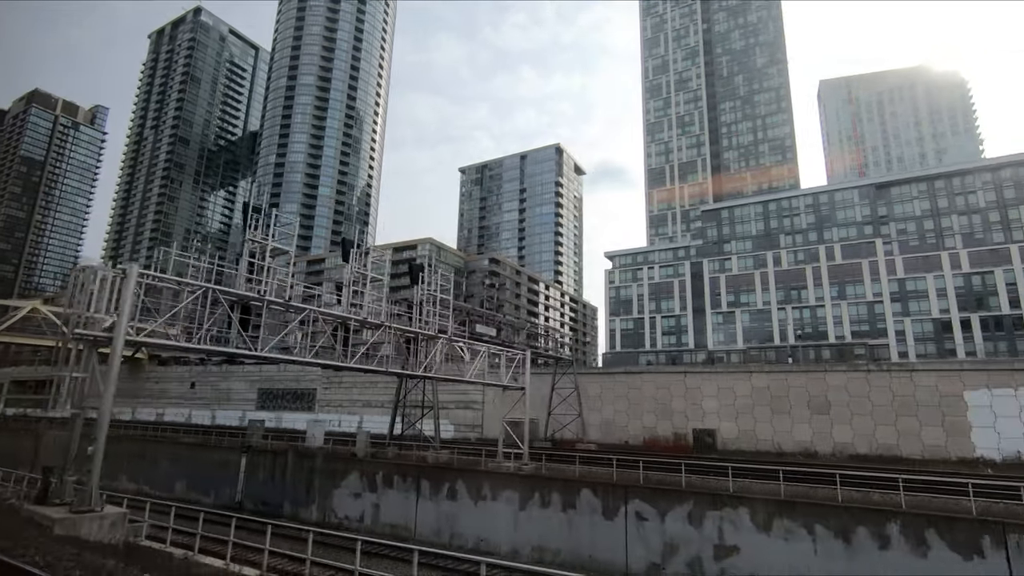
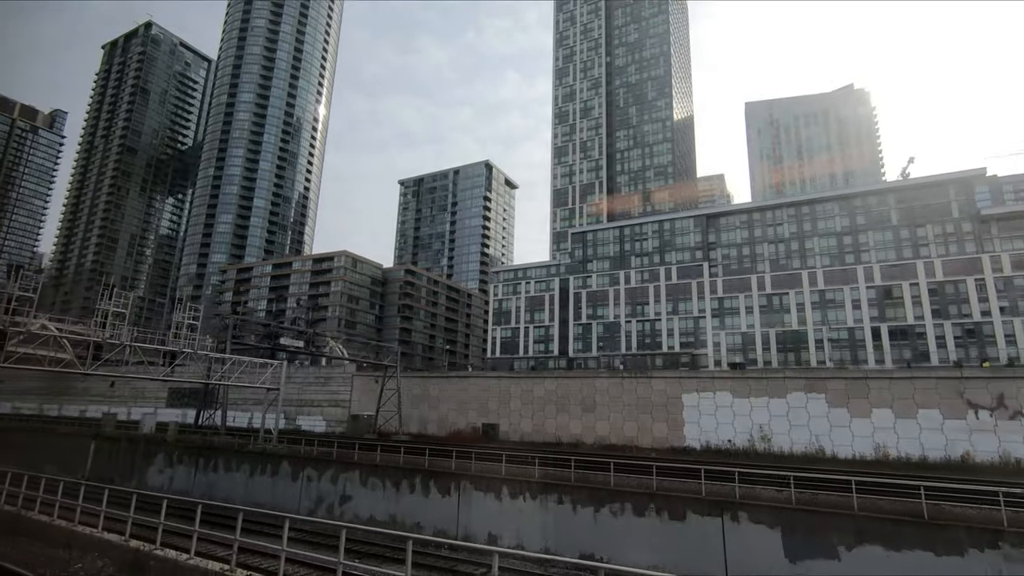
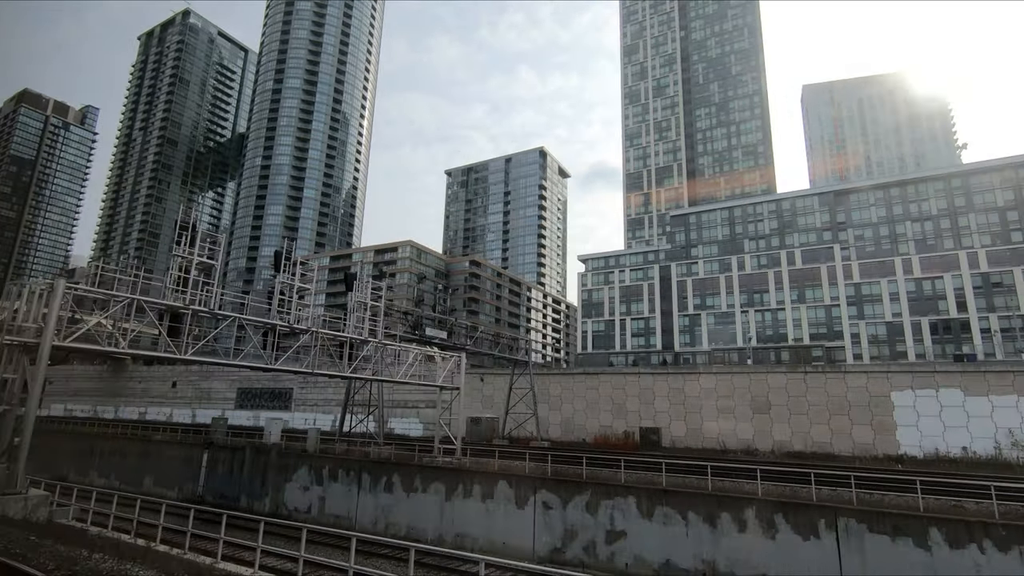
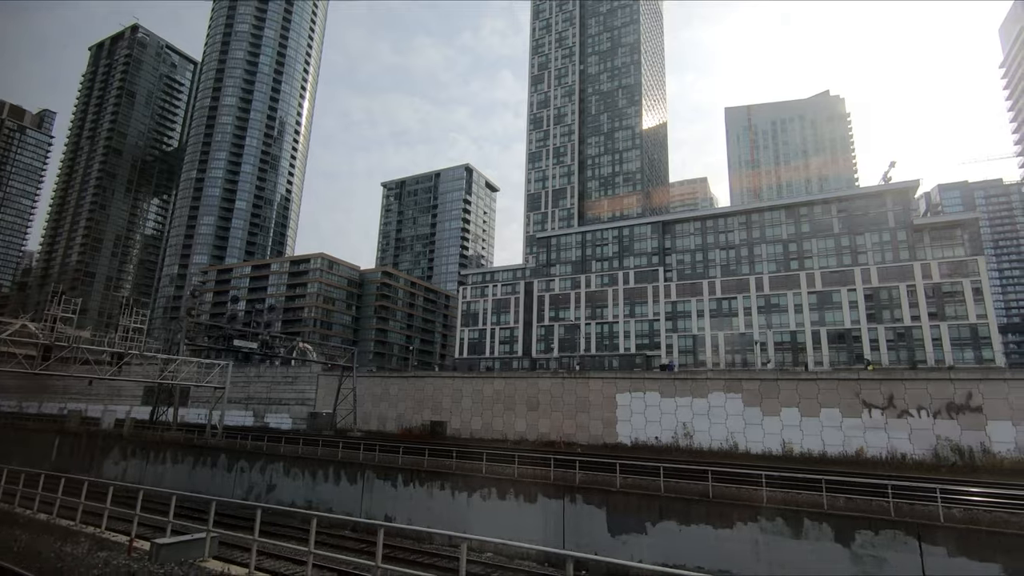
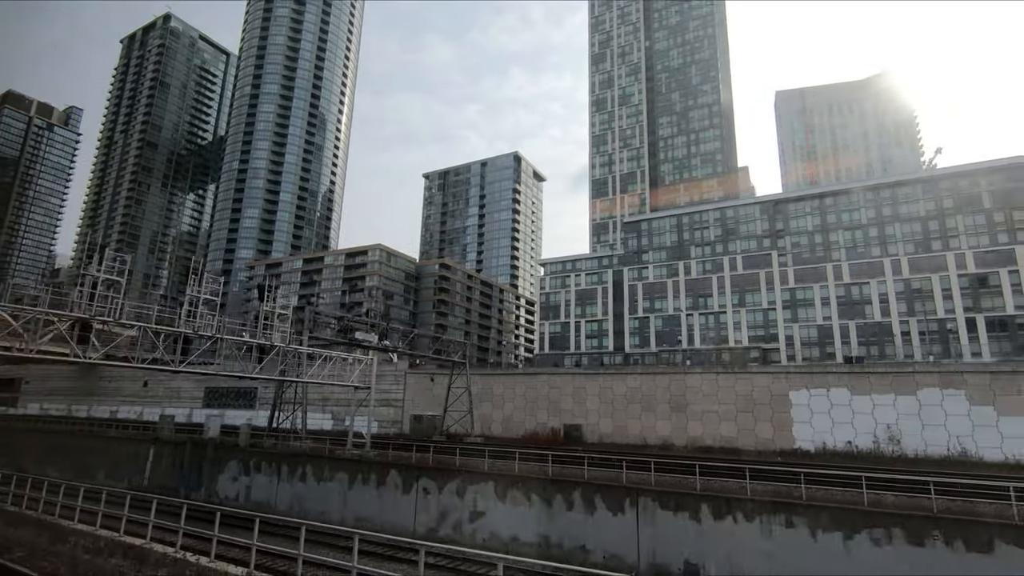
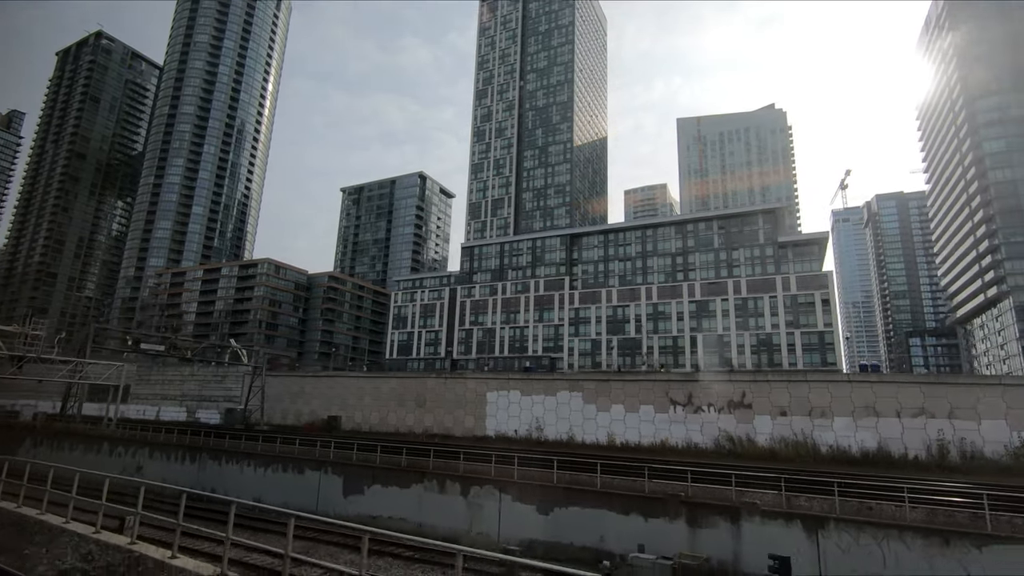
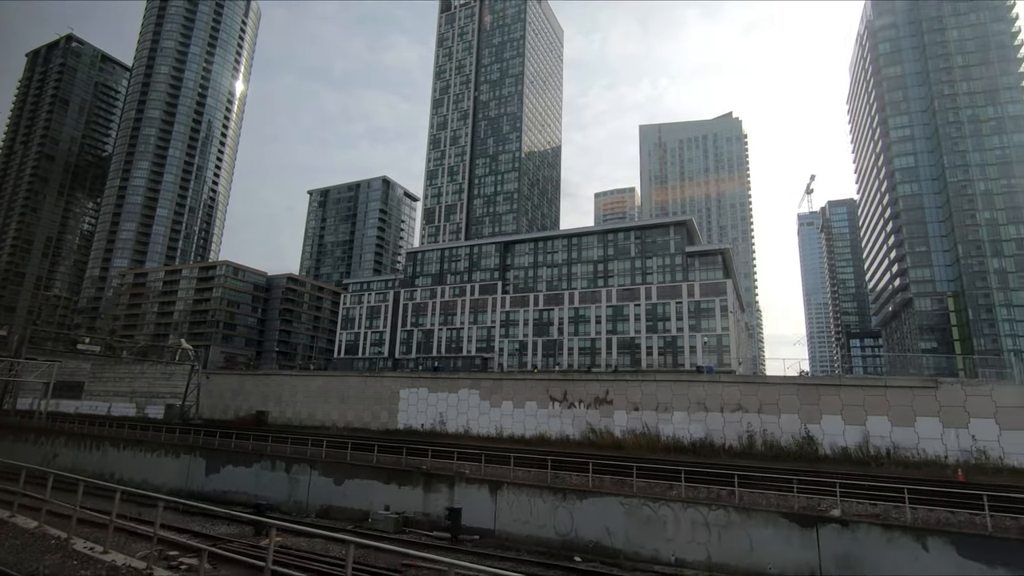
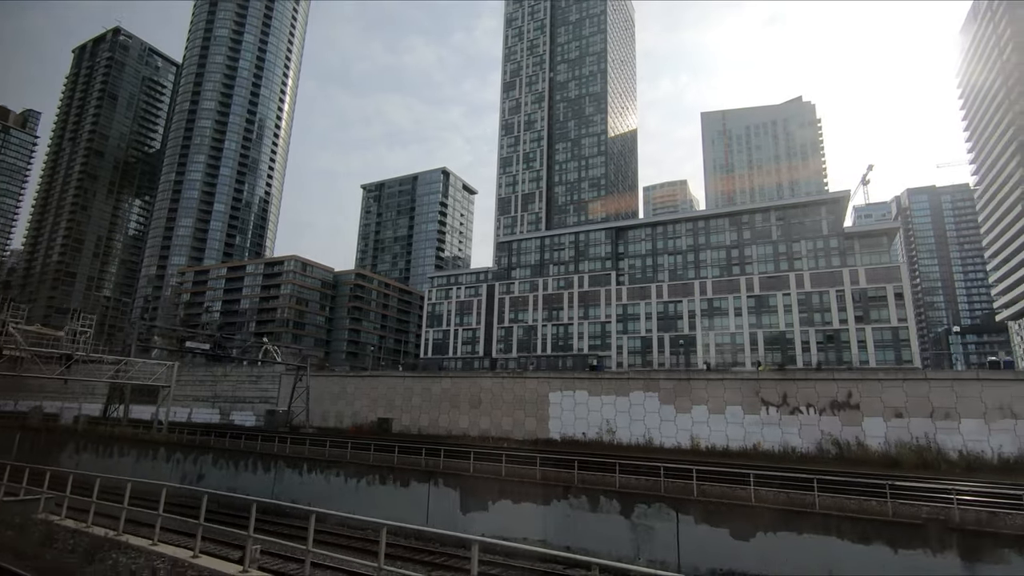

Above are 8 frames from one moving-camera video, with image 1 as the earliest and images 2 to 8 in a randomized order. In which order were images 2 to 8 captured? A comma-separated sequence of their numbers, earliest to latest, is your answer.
3, 5, 2, 4, 8, 6, 7
